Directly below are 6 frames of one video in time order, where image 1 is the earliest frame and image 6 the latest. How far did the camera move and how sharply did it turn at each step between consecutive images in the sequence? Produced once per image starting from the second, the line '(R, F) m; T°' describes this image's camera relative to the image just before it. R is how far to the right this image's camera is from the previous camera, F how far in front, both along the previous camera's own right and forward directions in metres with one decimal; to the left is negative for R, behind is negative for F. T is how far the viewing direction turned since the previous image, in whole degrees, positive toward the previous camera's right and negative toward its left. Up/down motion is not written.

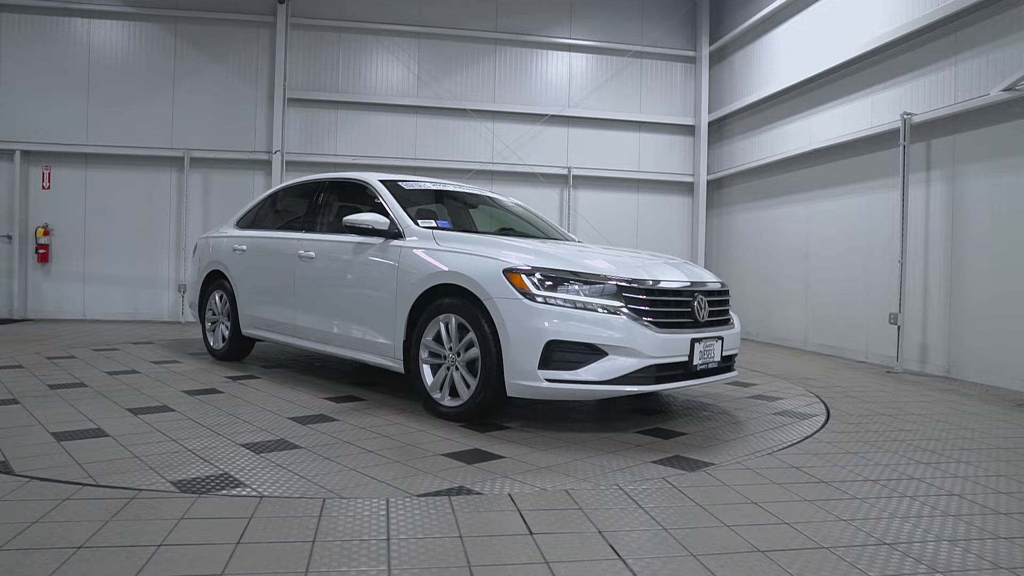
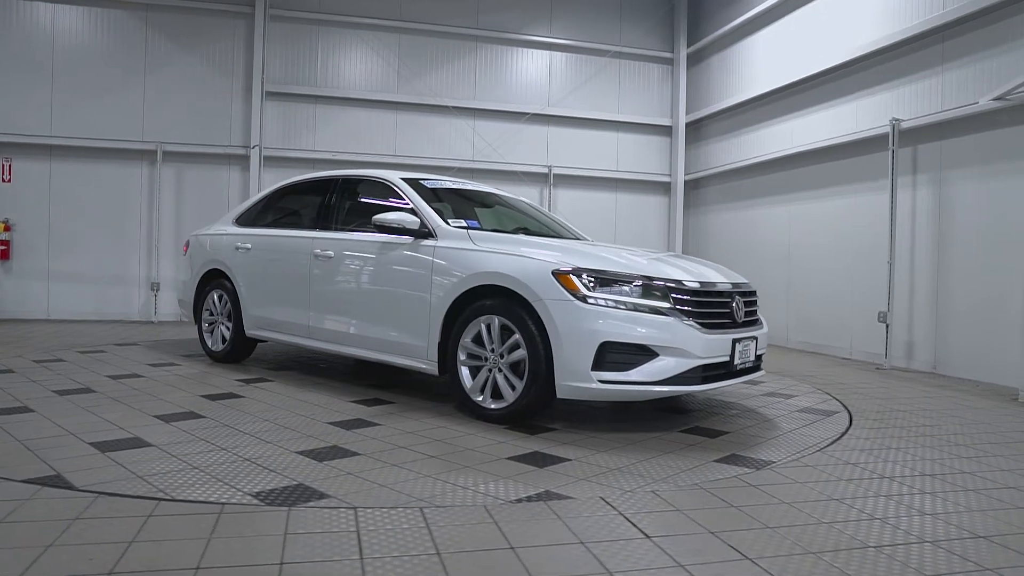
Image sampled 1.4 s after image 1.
(-0.6, +0.1) m; +5°
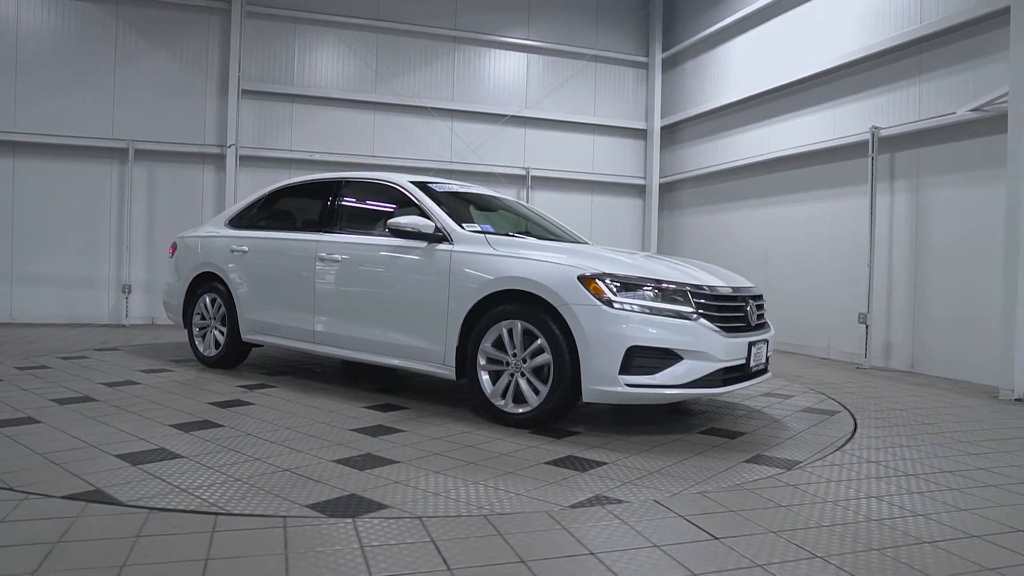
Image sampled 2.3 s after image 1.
(-0.4, 0.0) m; +4°
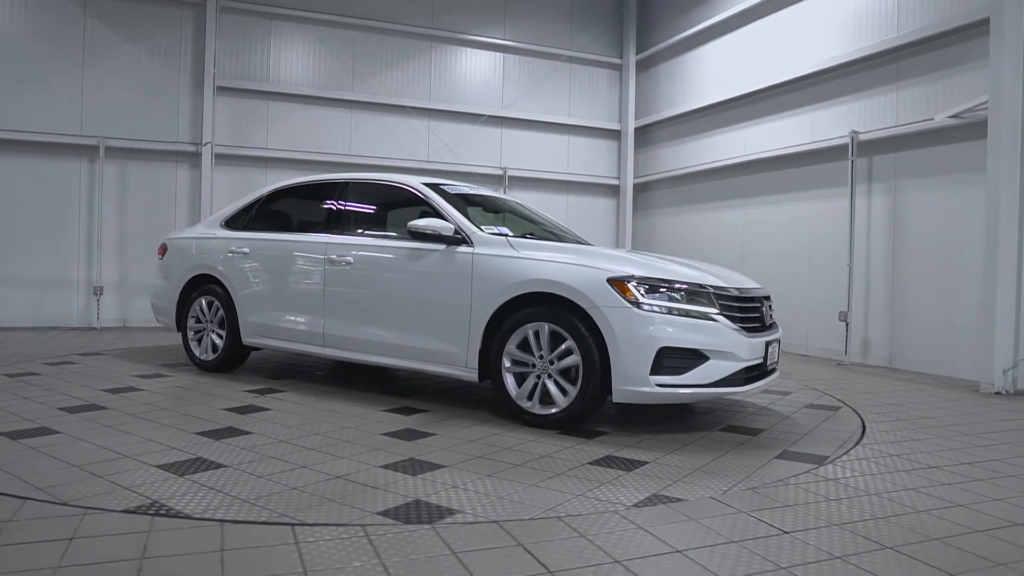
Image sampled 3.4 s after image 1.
(-0.5, 0.0) m; +4°
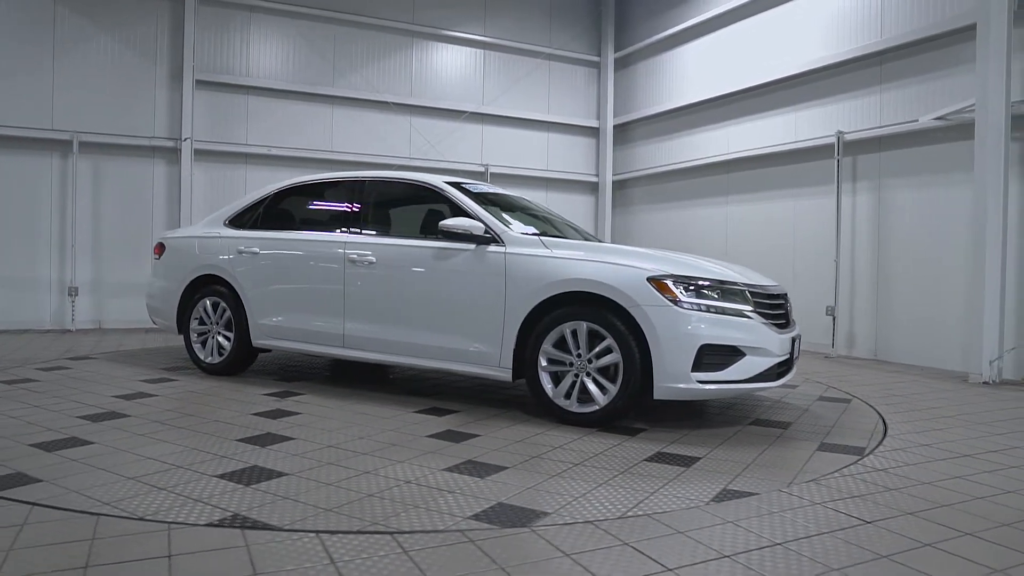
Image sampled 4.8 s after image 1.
(-0.5, 0.0) m; +4°
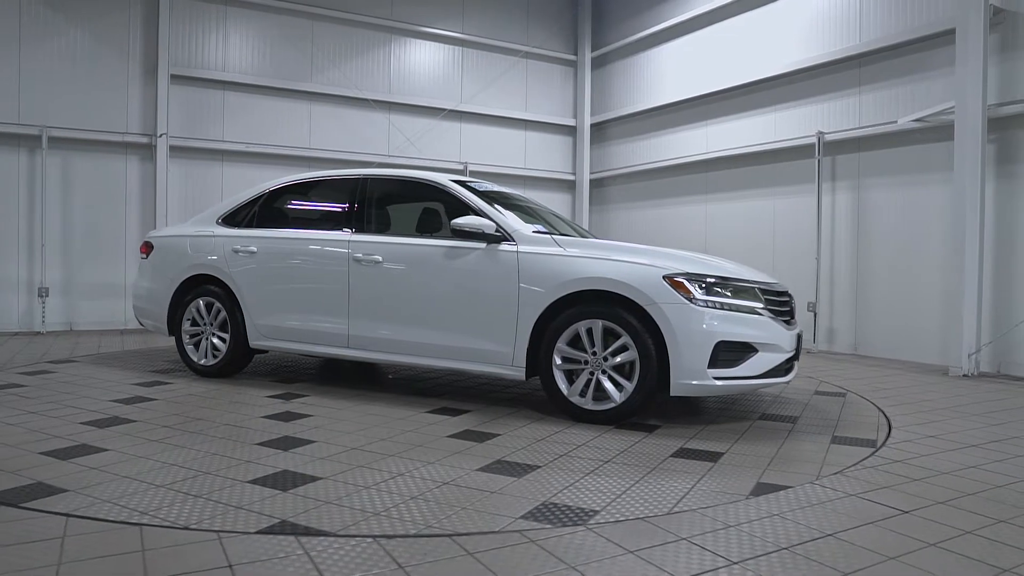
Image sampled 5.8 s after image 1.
(-0.3, 0.0) m; +3°
